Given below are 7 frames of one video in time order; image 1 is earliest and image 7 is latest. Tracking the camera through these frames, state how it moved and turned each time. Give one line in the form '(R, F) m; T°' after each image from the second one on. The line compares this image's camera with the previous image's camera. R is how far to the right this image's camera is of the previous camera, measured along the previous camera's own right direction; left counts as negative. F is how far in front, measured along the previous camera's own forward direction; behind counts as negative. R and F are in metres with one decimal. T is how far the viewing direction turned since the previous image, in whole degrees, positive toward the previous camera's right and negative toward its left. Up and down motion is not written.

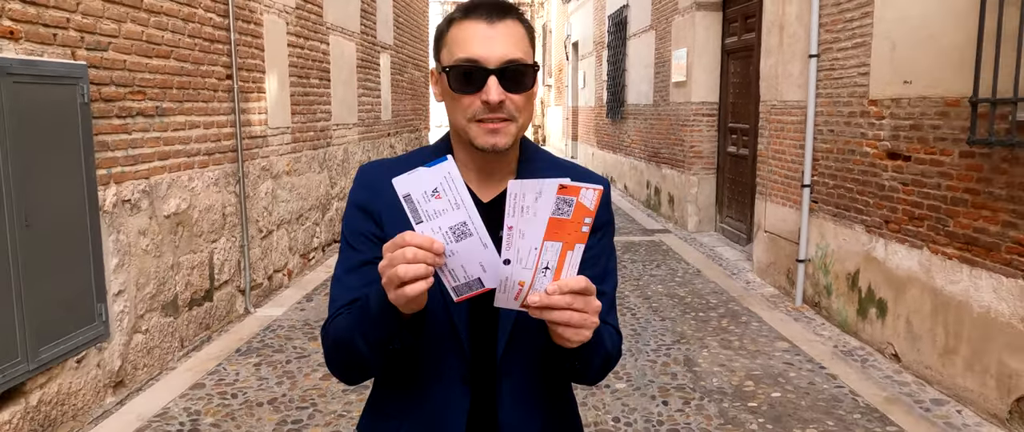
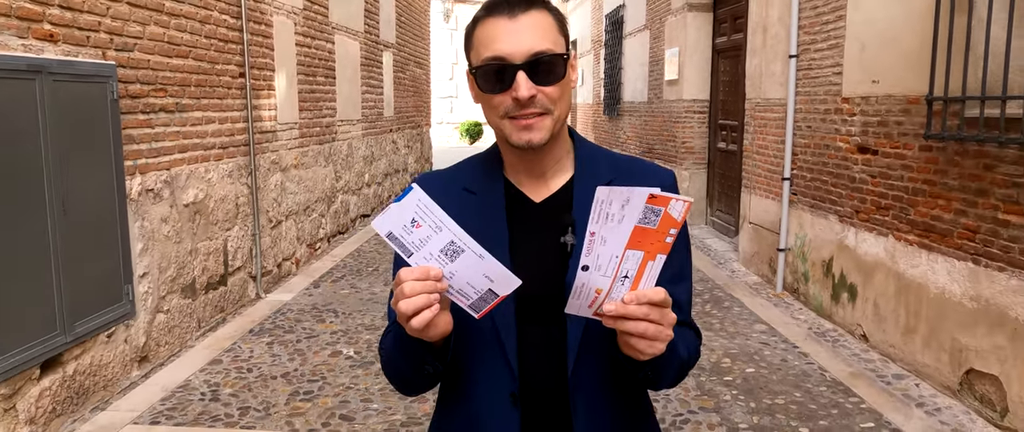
(0.0, -0.3) m; 0°
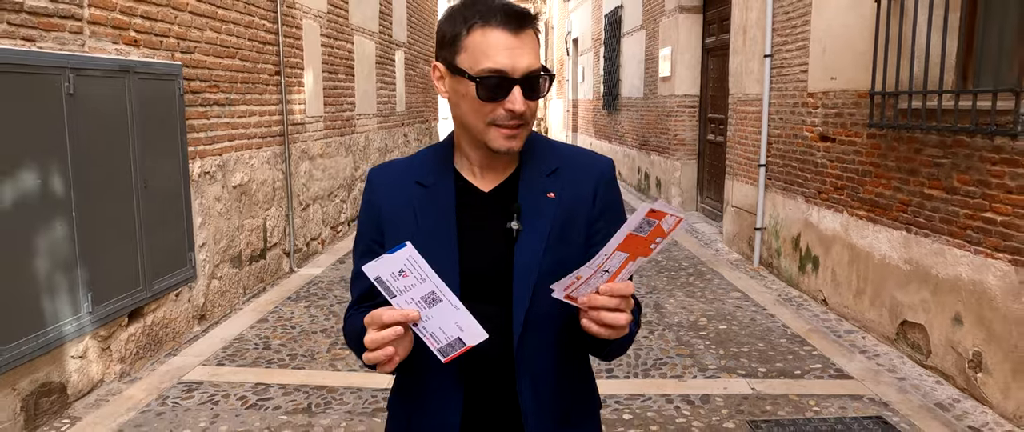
(0.0, -0.7) m; 0°
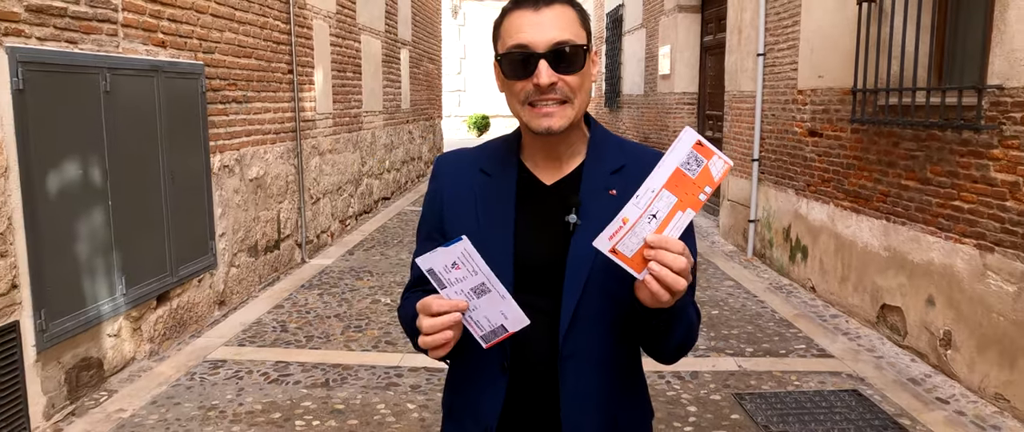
(0.0, -0.3) m; 0°
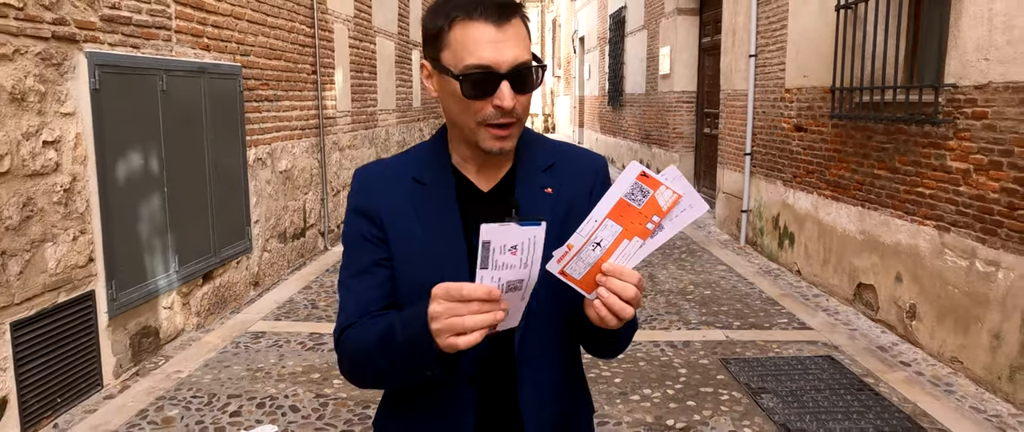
(0.0, -0.5) m; 0°
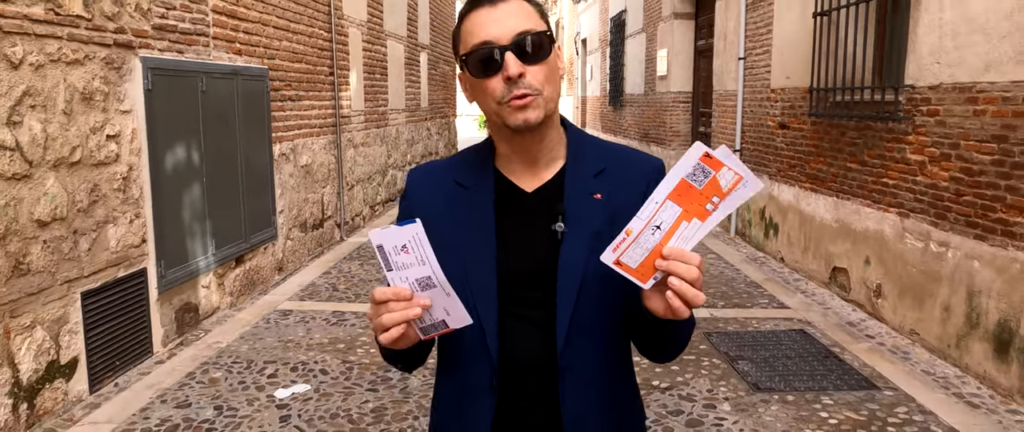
(0.0, -0.5) m; 0°
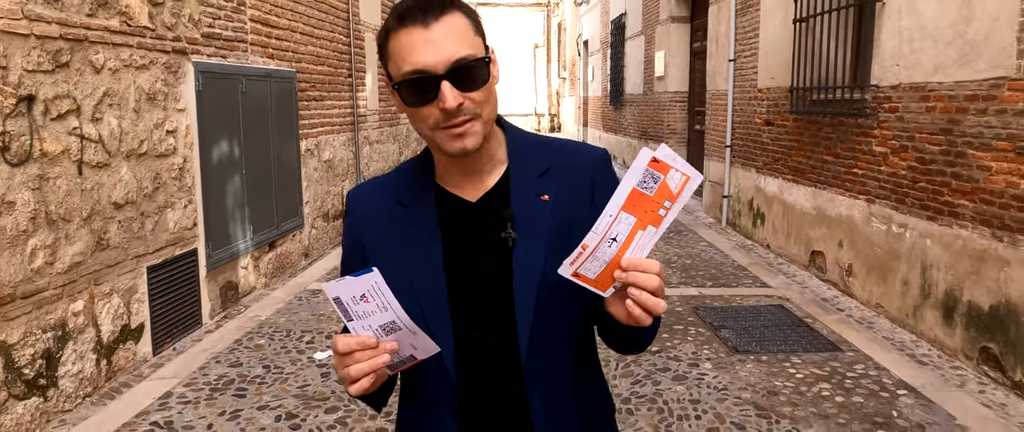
(0.0, -0.6) m; 0°
